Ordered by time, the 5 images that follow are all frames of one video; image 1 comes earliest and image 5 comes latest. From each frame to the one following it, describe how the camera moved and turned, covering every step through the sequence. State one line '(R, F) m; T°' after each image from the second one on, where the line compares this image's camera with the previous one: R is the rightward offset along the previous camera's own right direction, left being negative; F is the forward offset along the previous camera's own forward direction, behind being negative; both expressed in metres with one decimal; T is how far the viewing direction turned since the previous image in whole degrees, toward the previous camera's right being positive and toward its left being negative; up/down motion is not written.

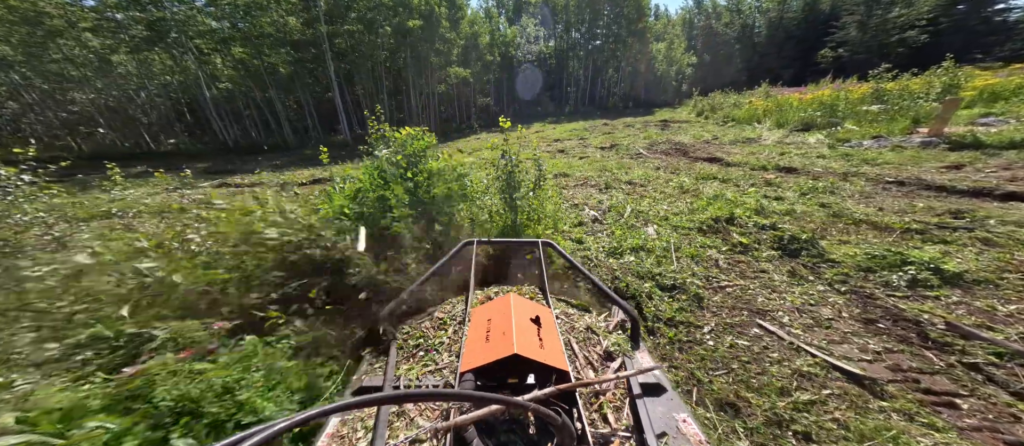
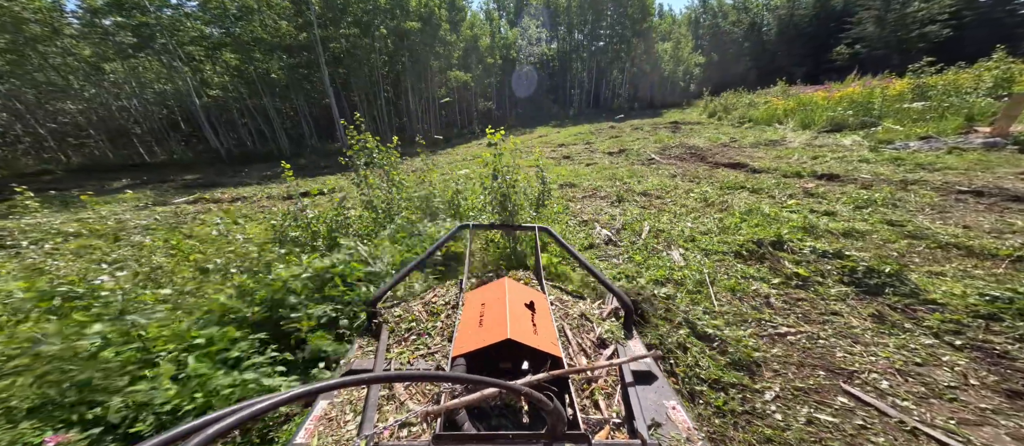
(+0.1, +0.7) m; -1°
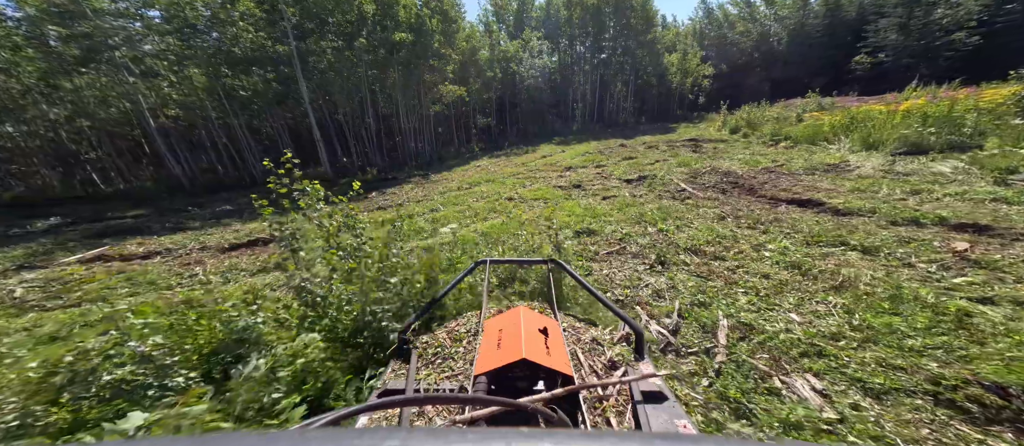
(0.0, +1.6) m; 0°
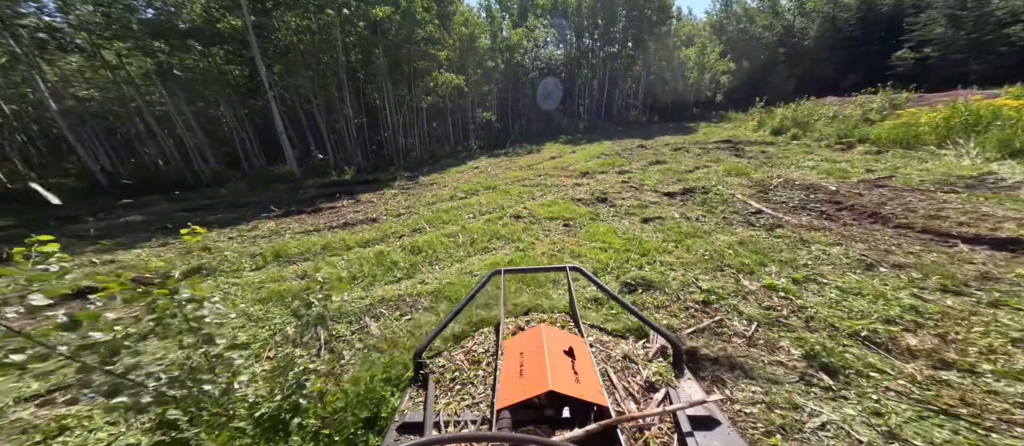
(-0.2, +2.1) m; 0°
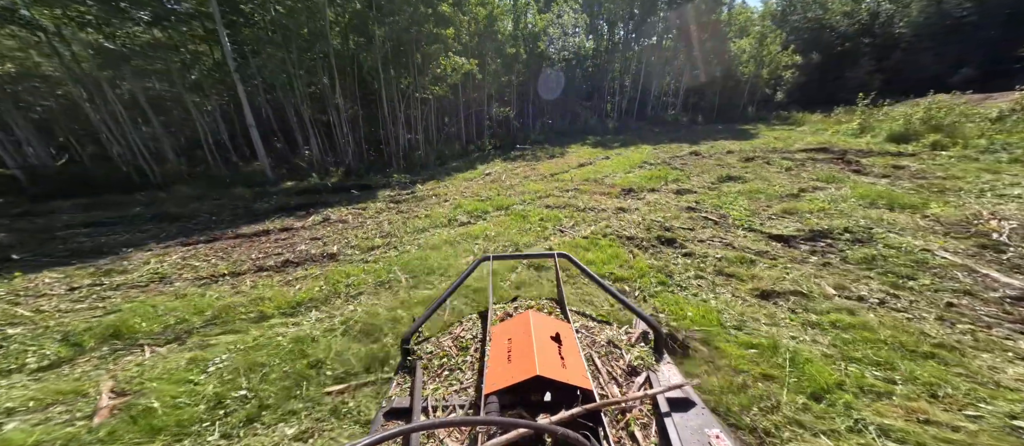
(0.0, +2.3) m; -4°
